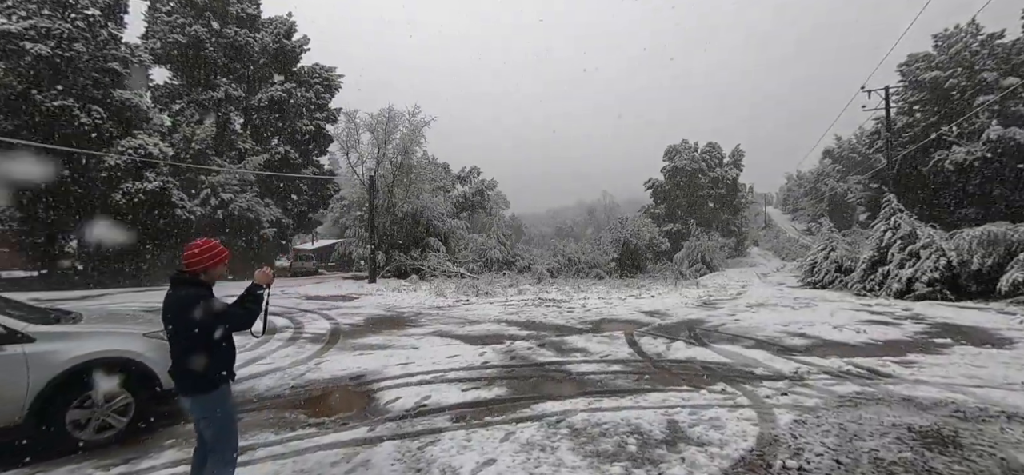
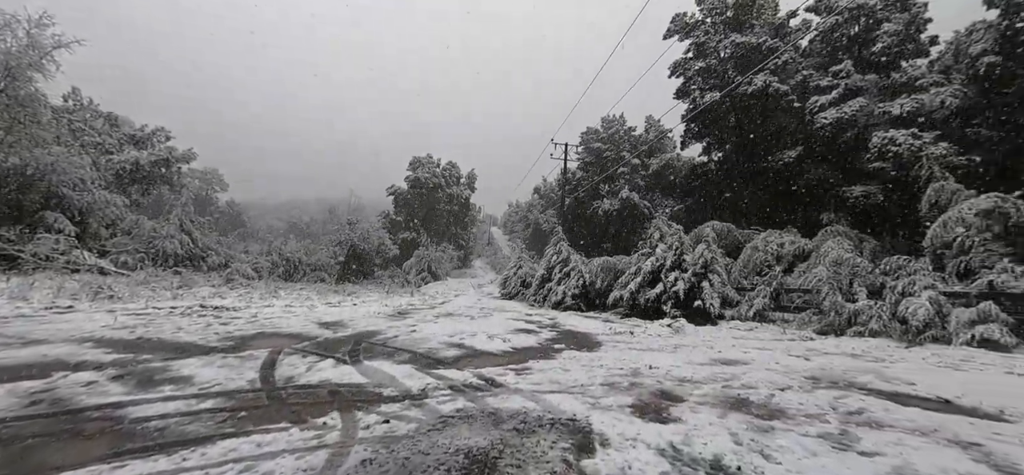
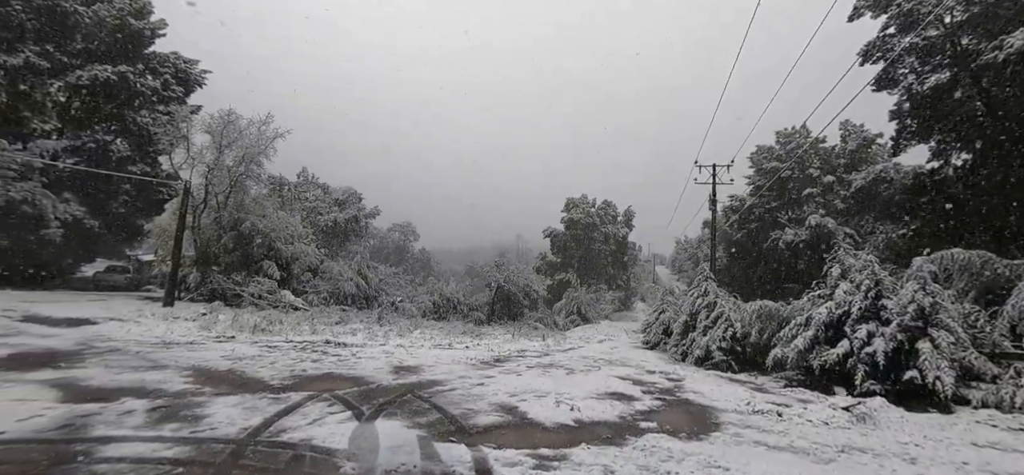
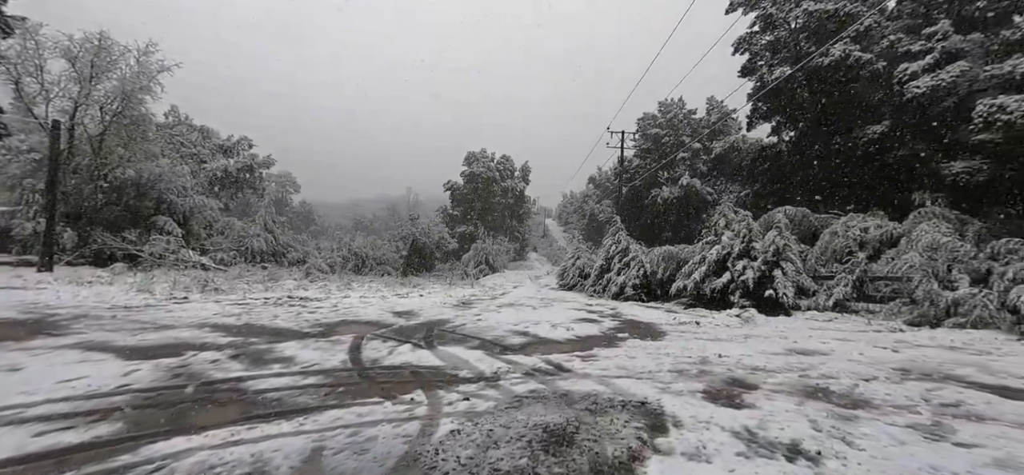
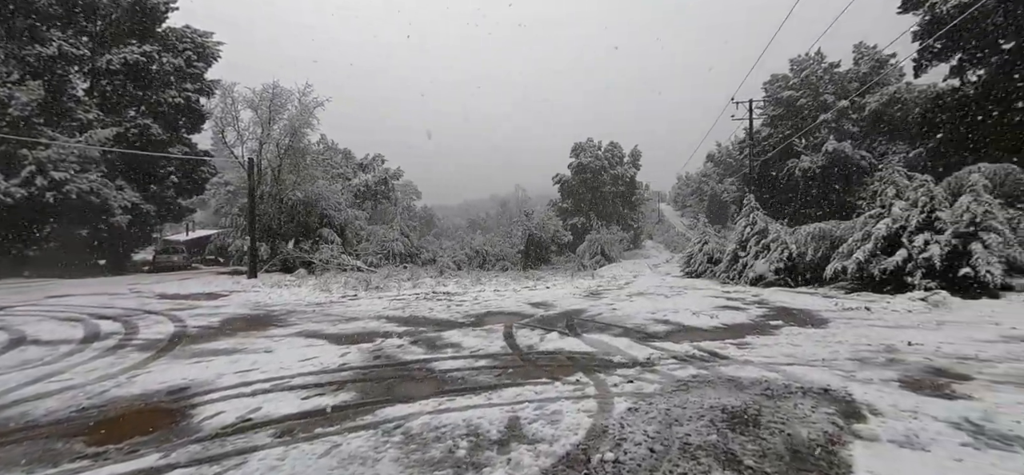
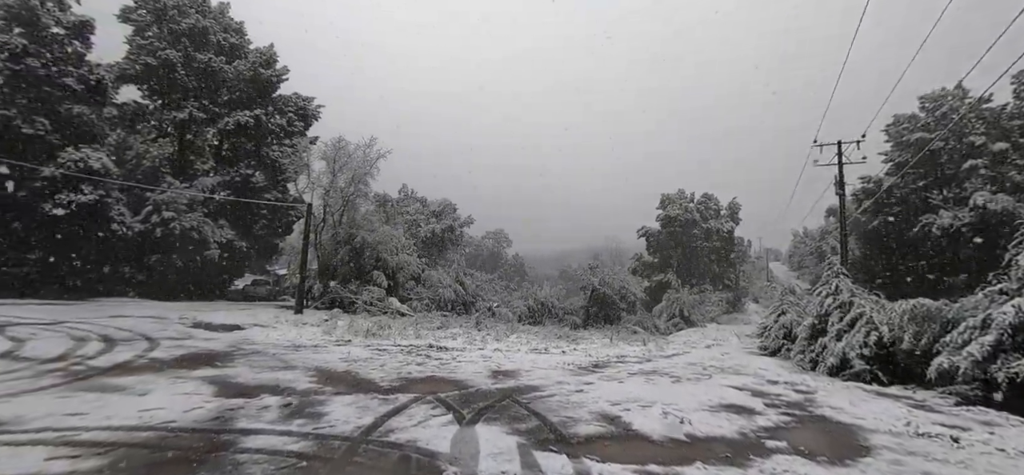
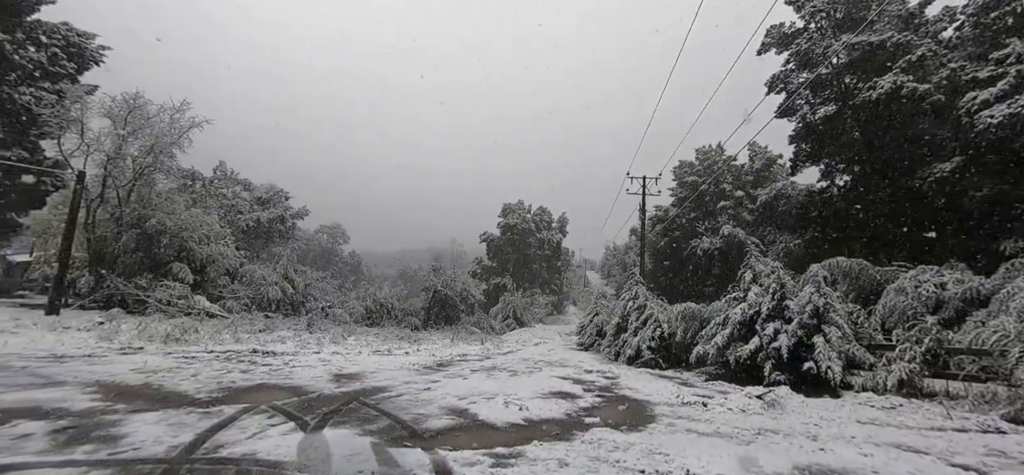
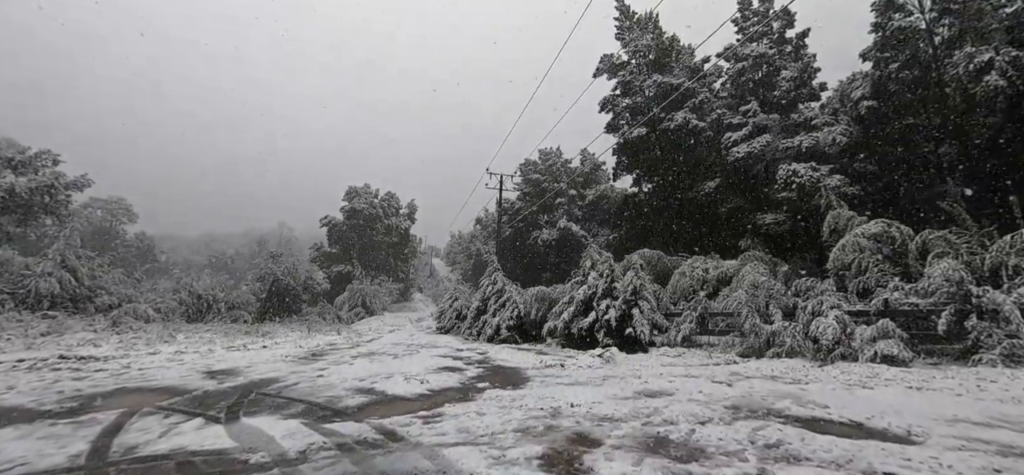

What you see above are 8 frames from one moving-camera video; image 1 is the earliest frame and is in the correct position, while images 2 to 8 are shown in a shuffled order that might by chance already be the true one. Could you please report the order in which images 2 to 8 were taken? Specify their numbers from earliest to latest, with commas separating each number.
5, 4, 2, 8, 7, 3, 6
